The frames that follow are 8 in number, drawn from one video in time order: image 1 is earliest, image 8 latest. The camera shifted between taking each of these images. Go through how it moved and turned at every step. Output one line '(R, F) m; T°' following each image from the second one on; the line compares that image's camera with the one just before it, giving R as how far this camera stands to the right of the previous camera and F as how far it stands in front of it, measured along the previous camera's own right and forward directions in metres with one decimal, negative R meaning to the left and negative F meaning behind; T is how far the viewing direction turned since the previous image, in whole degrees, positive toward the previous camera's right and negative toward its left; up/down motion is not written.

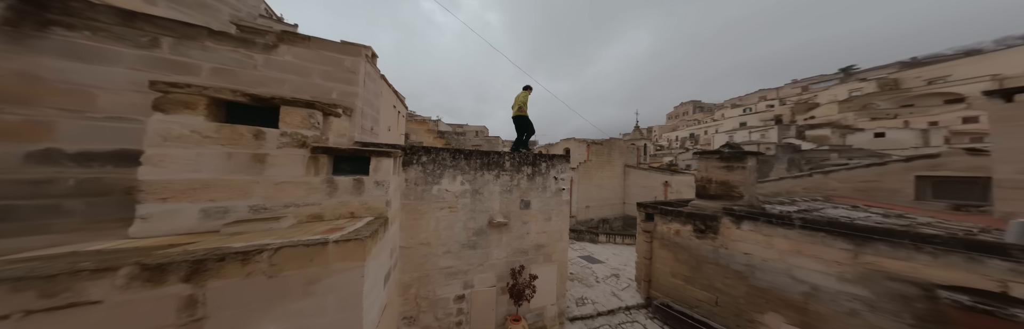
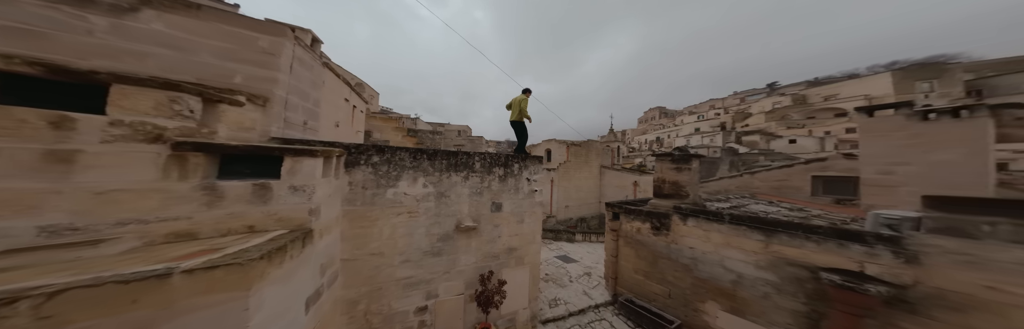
(+0.2, 0.0) m; +6°
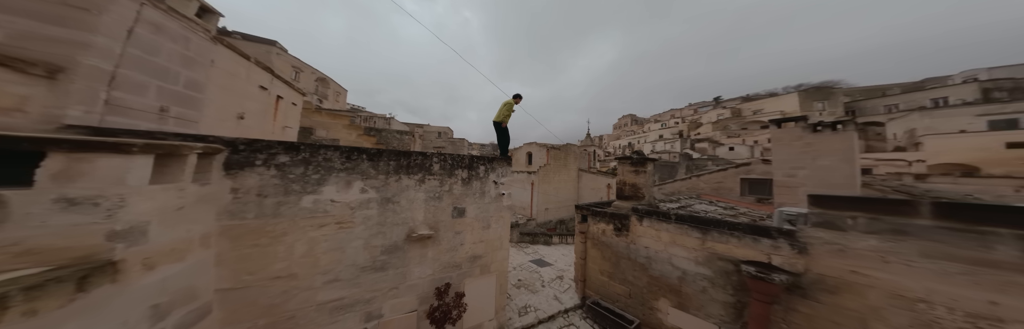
(+0.3, +0.1) m; +7°
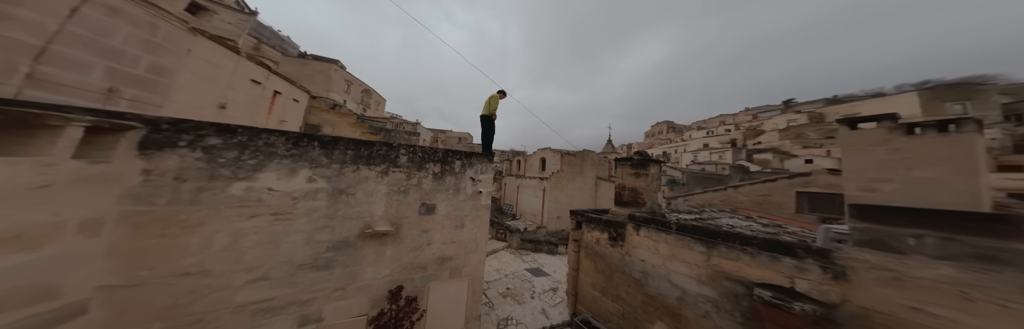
(+0.9, +0.4) m; -5°
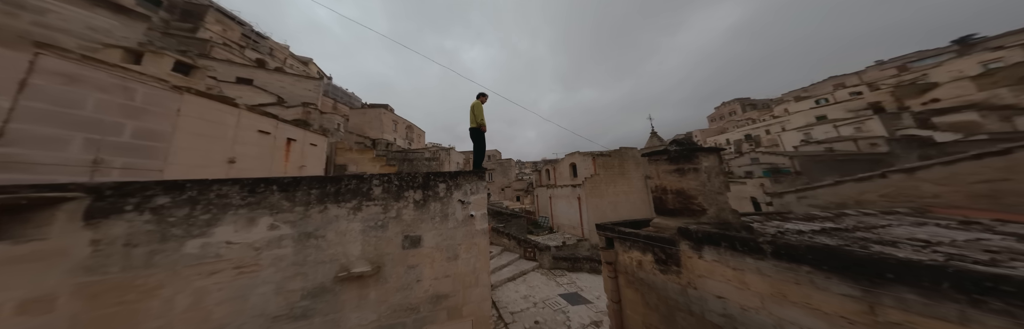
(+0.9, +0.9) m; -12°
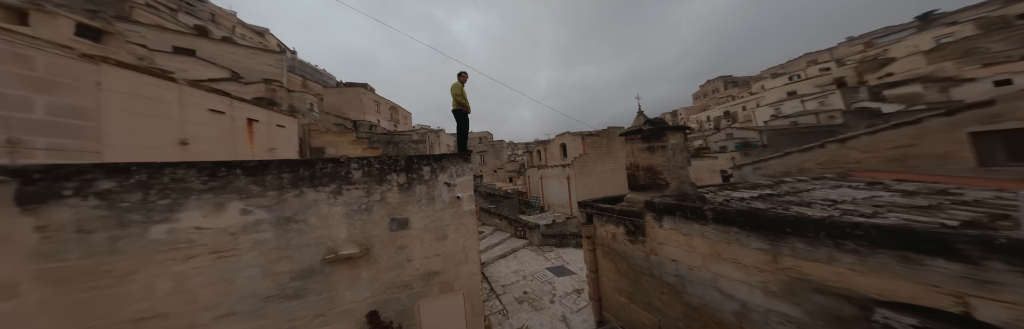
(+0.1, -0.1) m; +4°
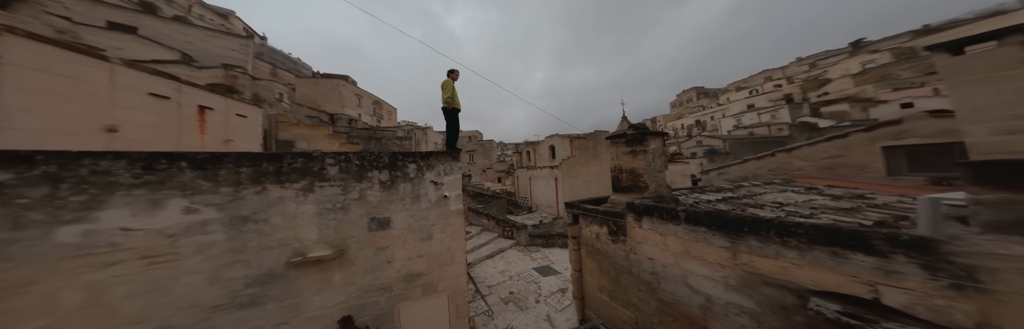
(0.0, 0.0) m; +4°
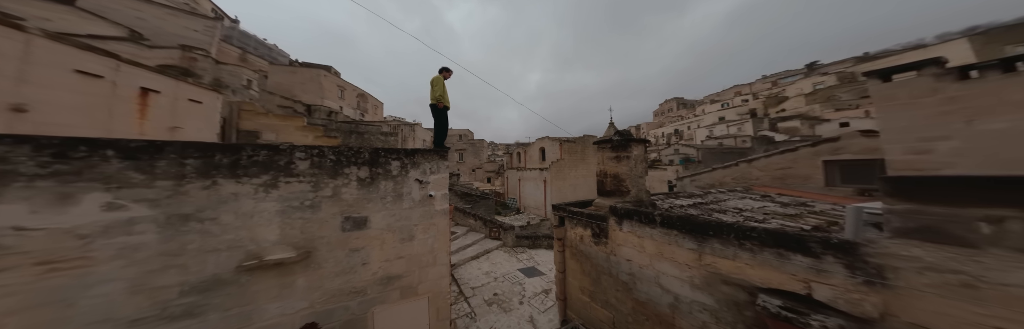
(+0.1, 0.0) m; +4°
